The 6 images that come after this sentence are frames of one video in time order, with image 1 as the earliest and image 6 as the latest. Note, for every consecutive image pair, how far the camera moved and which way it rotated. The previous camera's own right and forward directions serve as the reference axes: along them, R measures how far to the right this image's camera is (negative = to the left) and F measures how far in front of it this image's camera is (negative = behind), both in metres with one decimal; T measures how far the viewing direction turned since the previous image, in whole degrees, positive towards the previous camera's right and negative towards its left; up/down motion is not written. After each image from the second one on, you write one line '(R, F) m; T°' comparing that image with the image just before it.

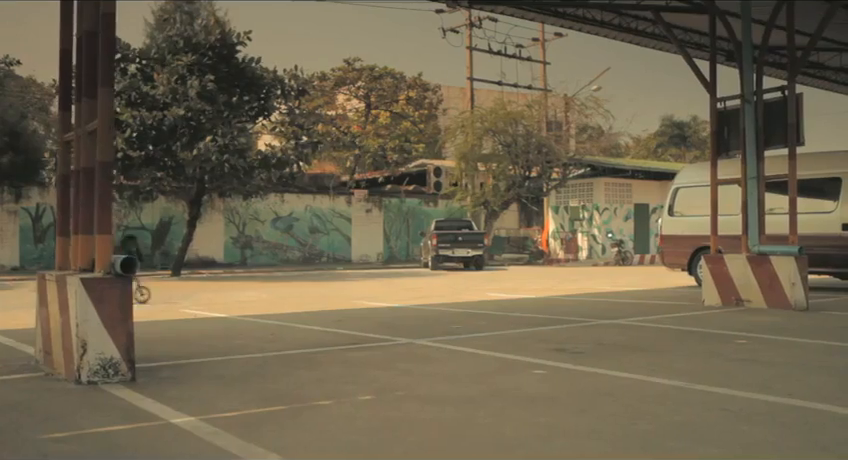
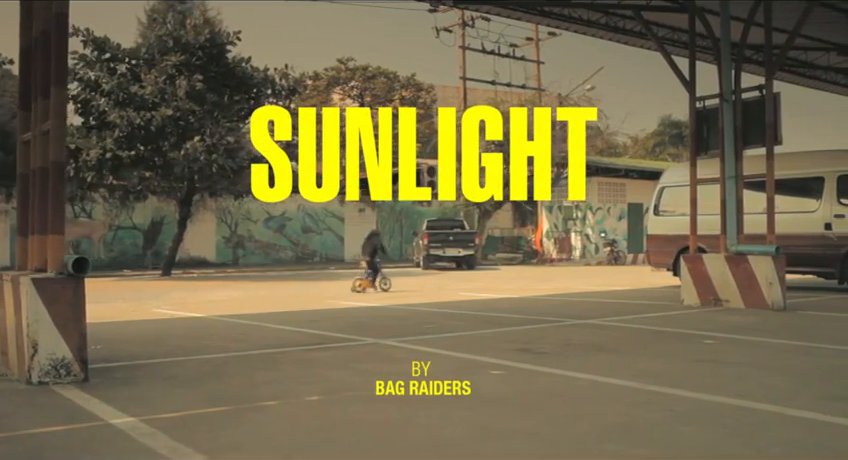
(+0.4, 0.0) m; 0°
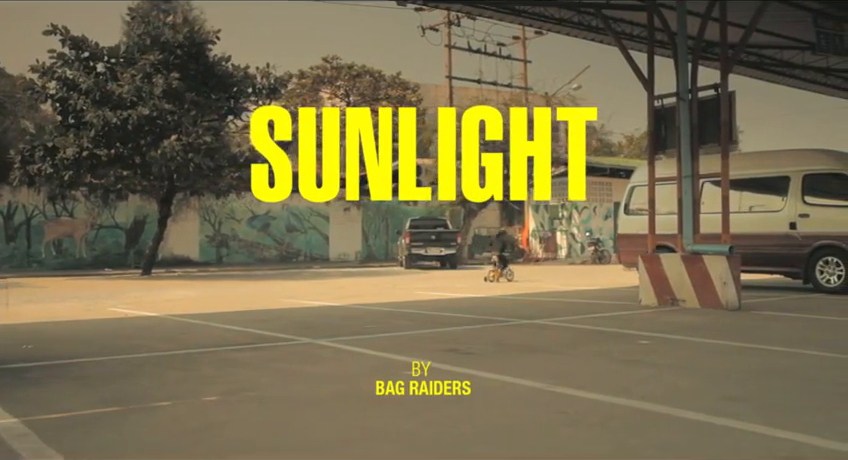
(+0.8, +0.1) m; 0°
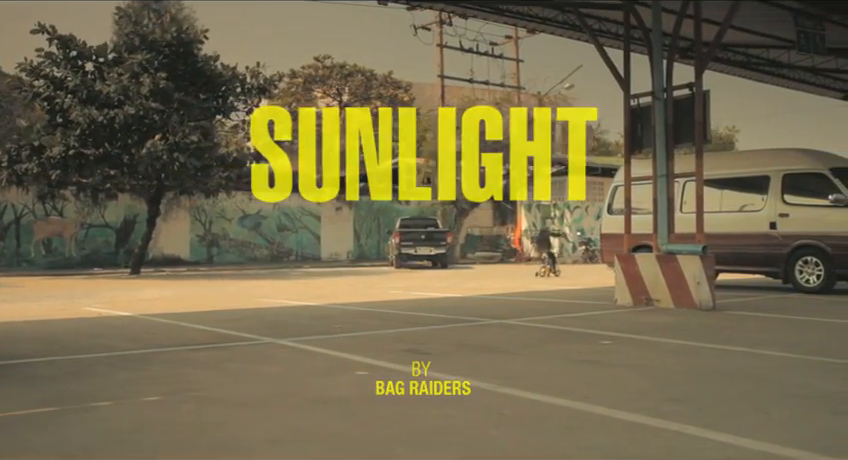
(+0.5, 0.0) m; 0°
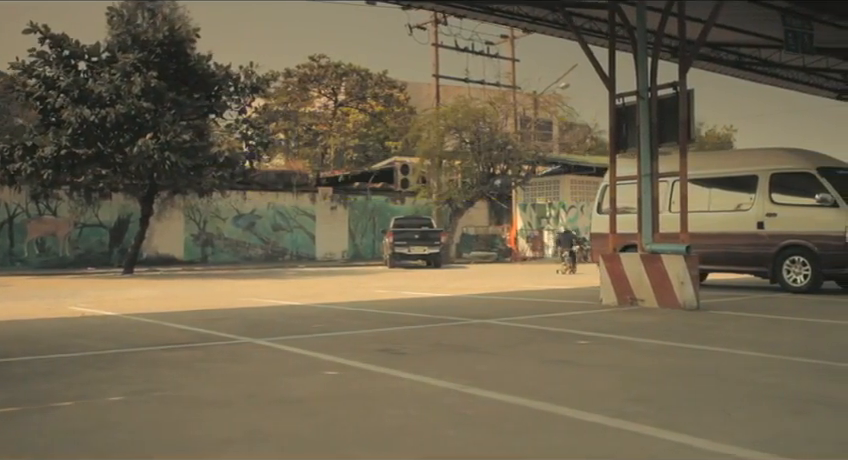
(+0.3, 0.0) m; 0°
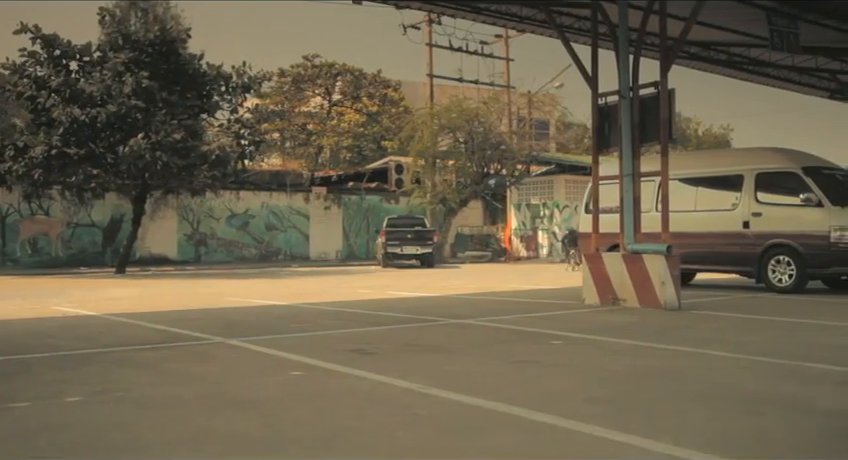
(+0.3, 0.0) m; 0°
